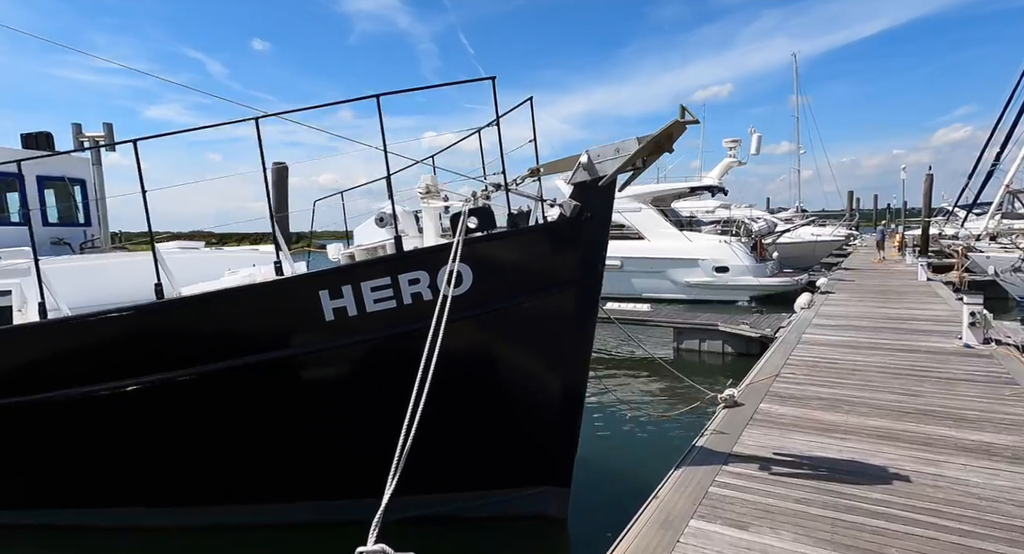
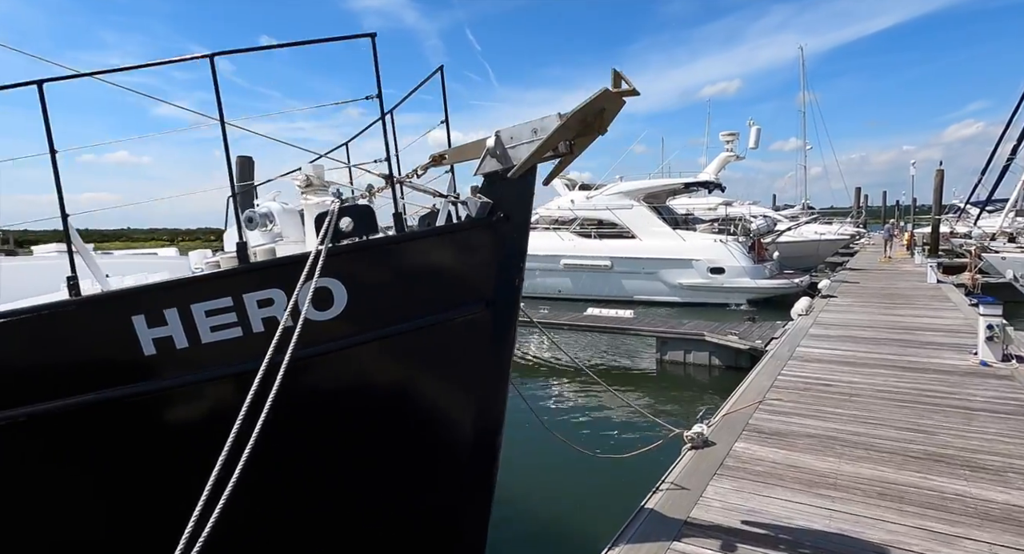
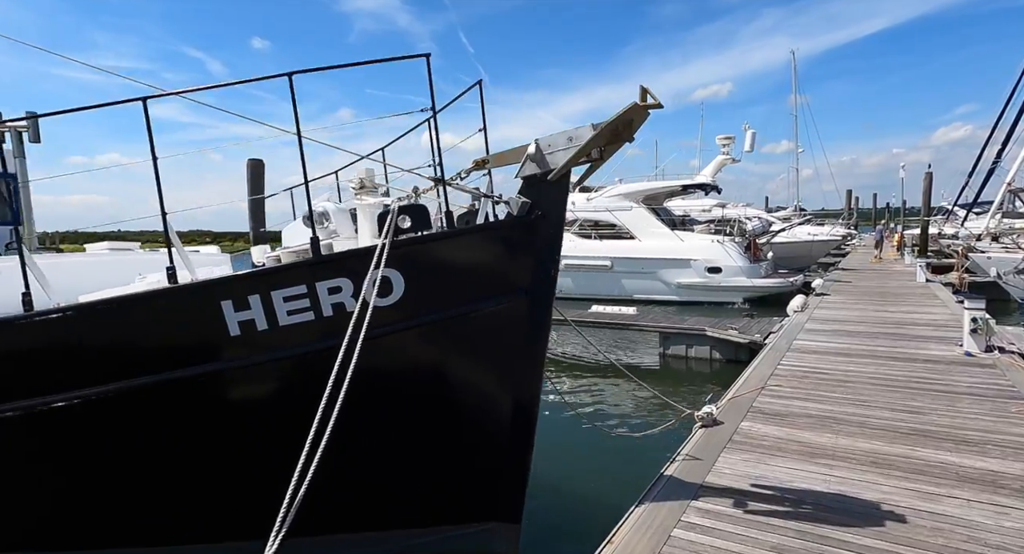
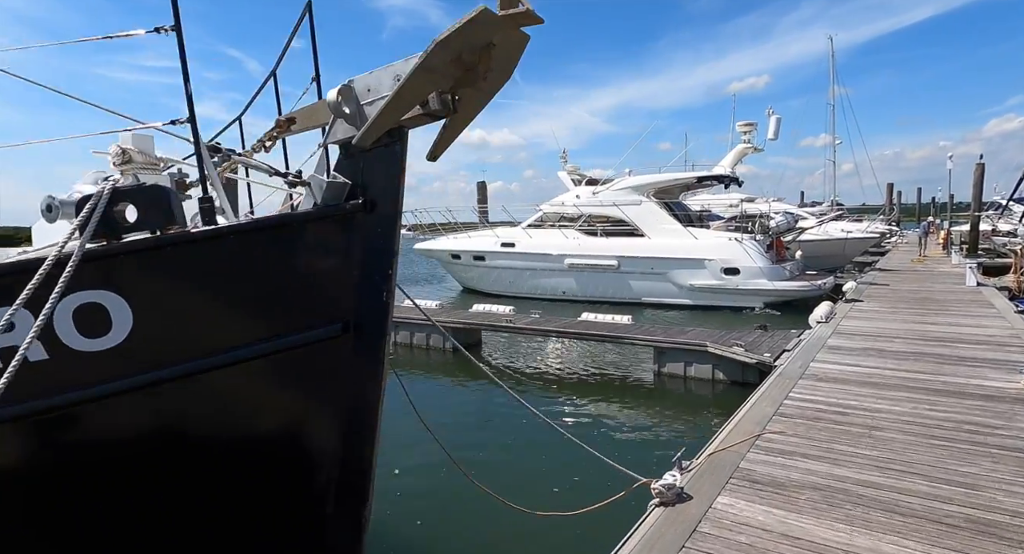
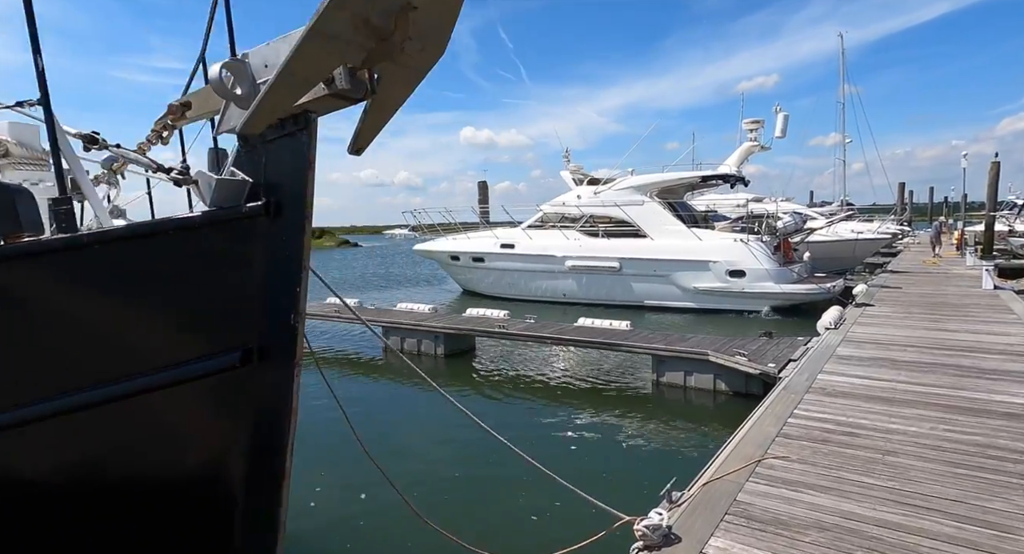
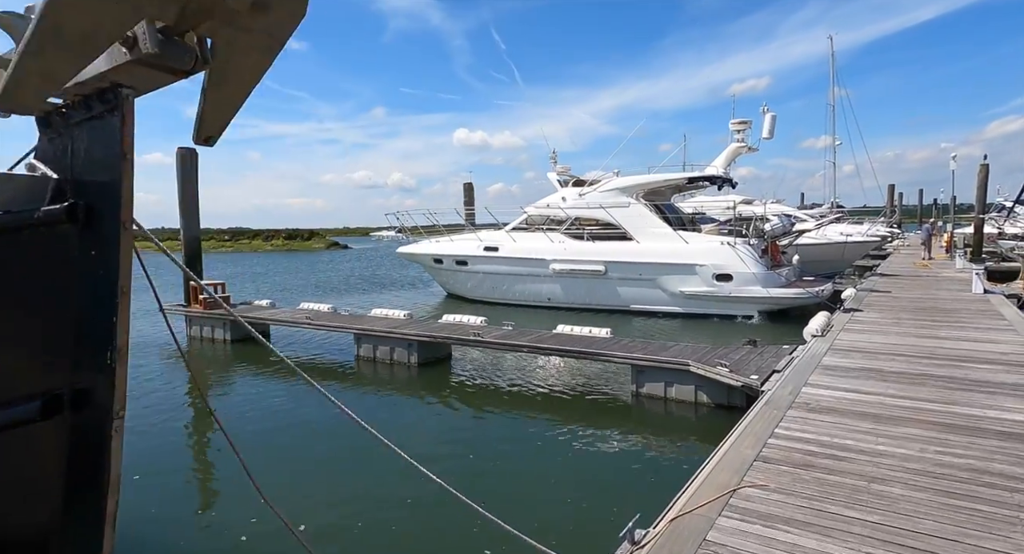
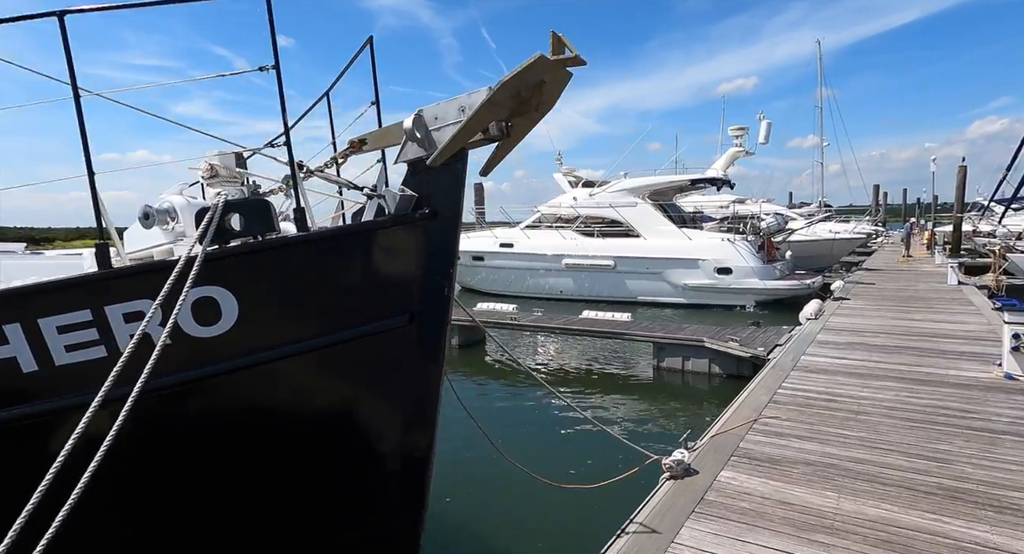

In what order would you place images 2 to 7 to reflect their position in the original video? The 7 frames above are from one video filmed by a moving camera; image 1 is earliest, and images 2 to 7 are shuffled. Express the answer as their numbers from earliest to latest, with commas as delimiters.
3, 2, 7, 4, 5, 6
